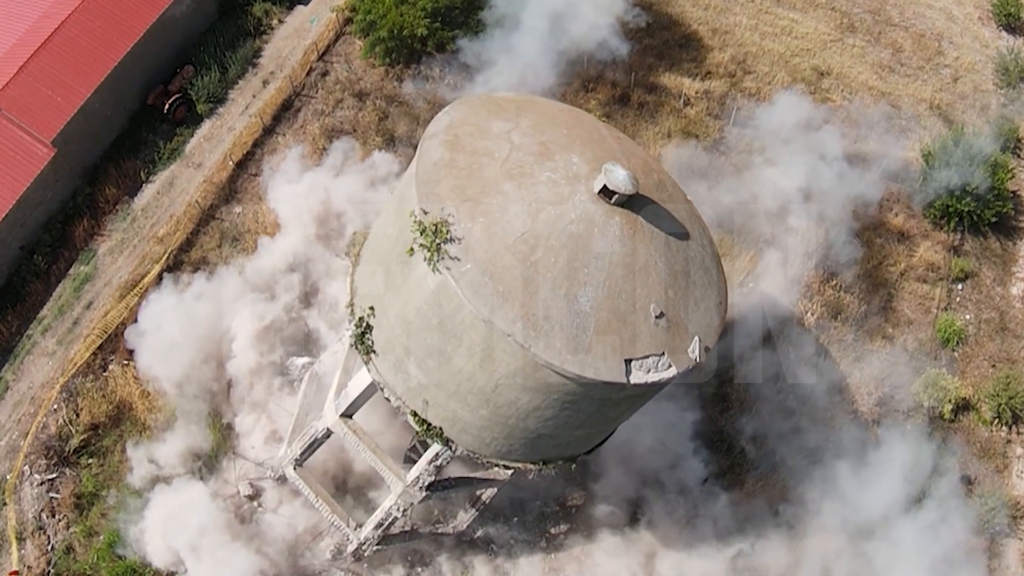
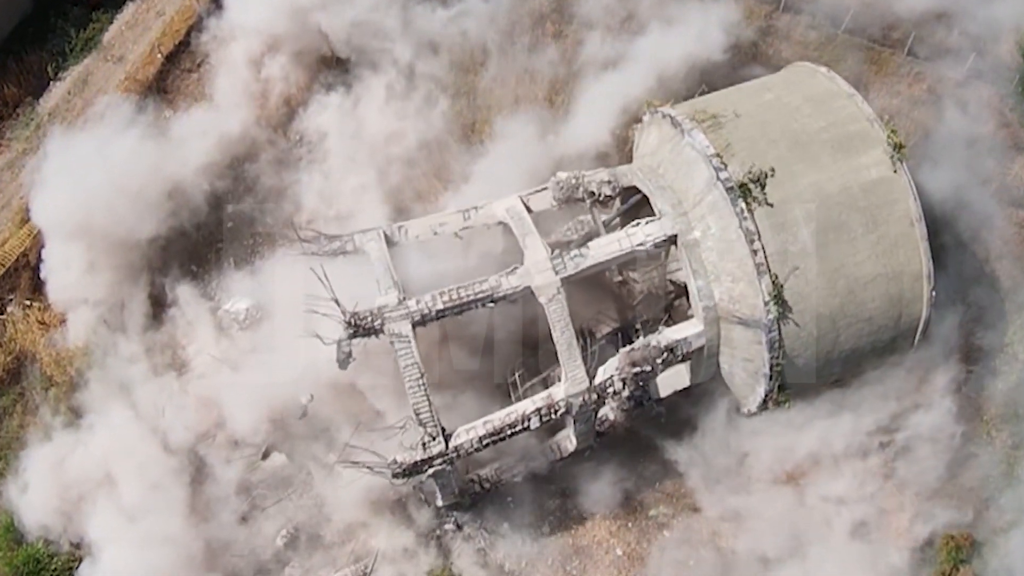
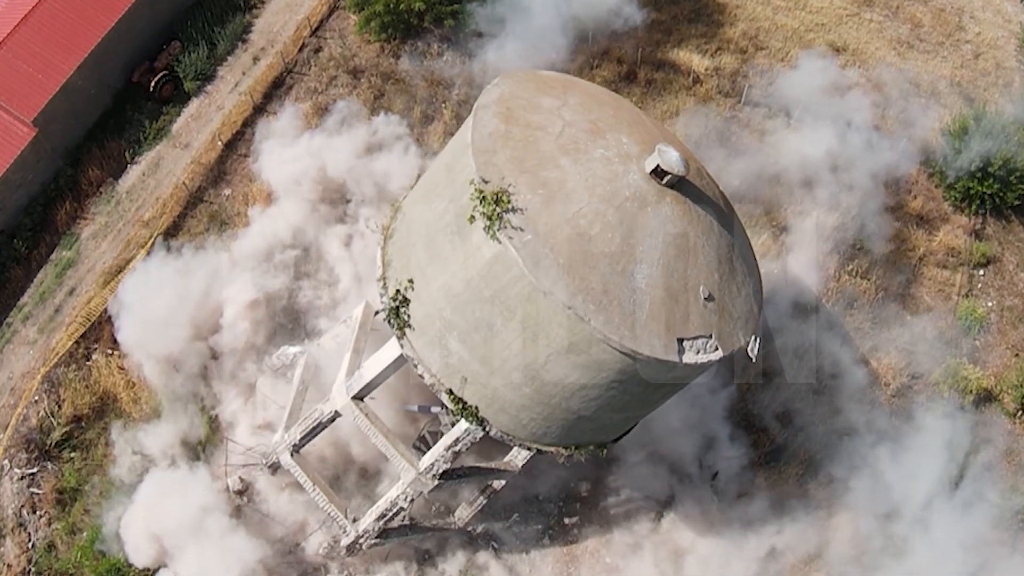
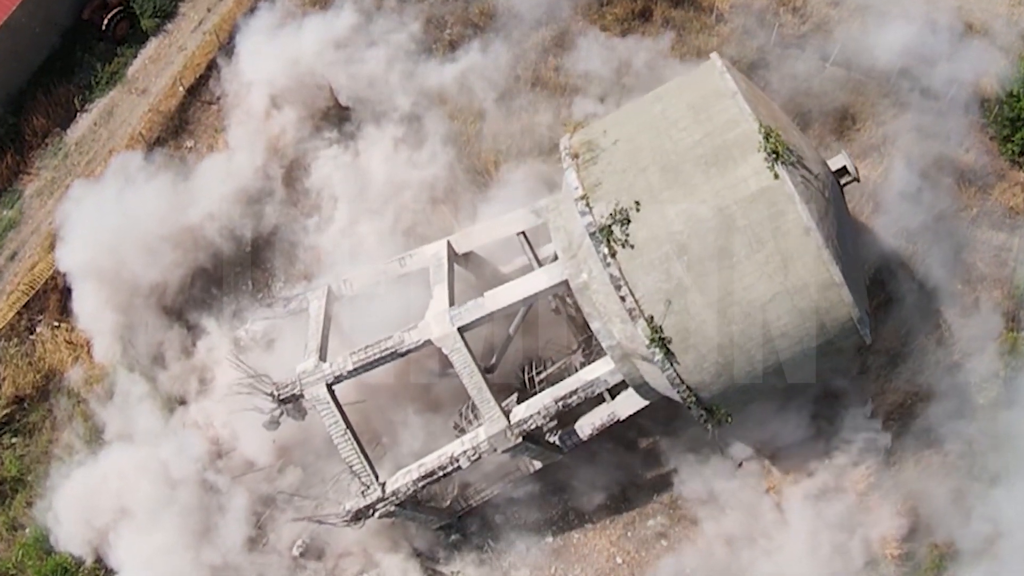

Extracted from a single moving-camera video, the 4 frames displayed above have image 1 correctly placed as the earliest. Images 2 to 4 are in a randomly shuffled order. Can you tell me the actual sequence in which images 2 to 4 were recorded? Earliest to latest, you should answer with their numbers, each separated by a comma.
3, 4, 2
